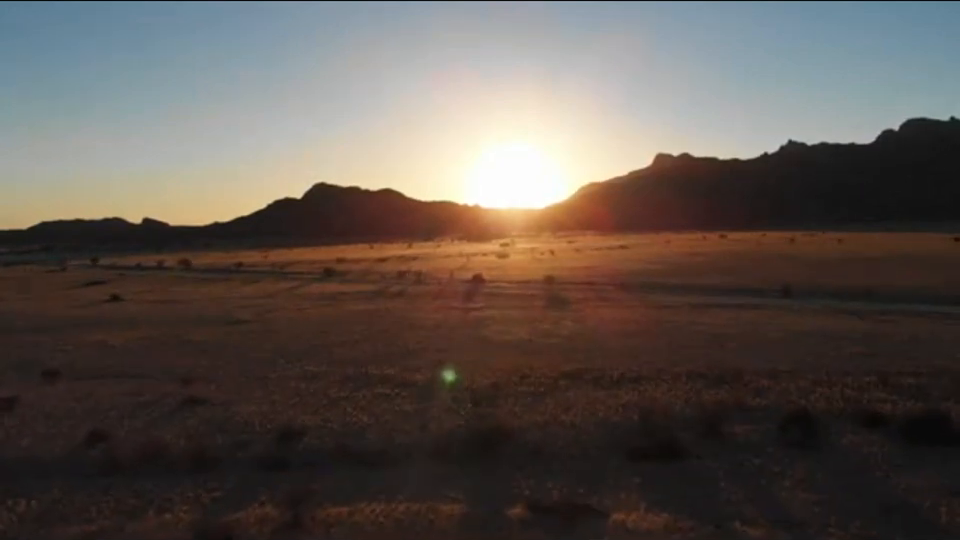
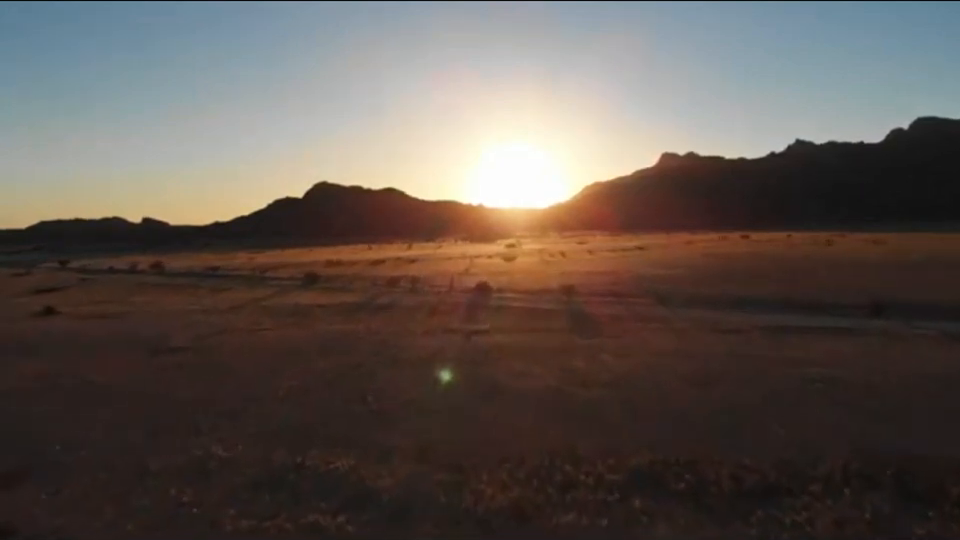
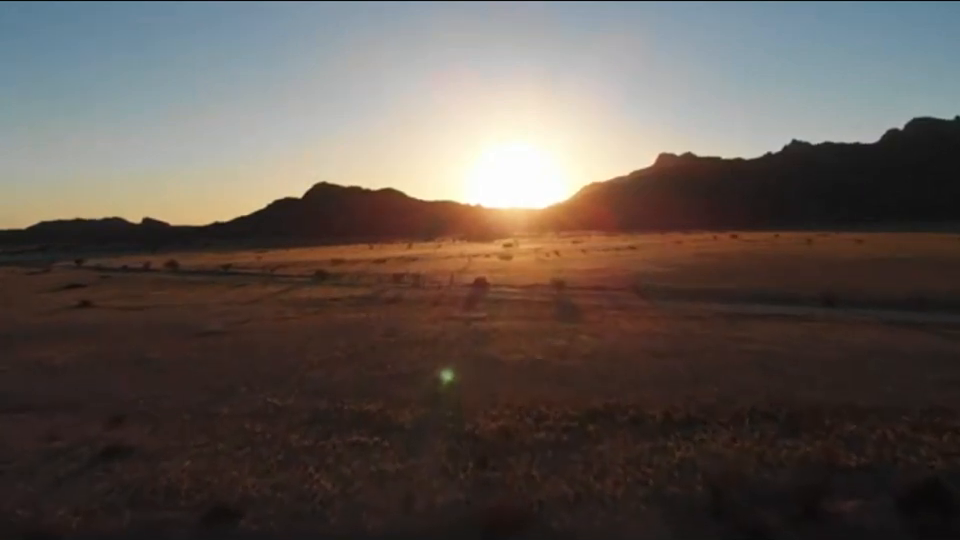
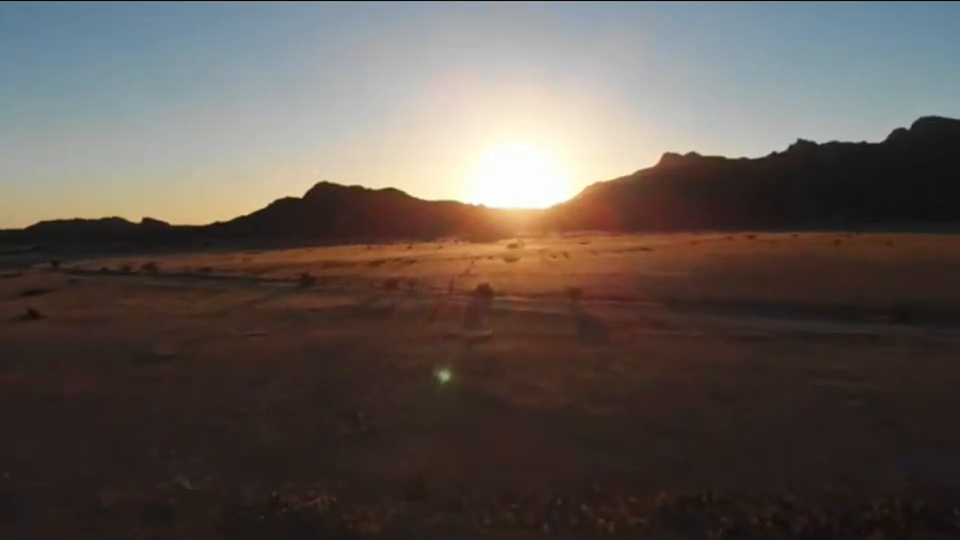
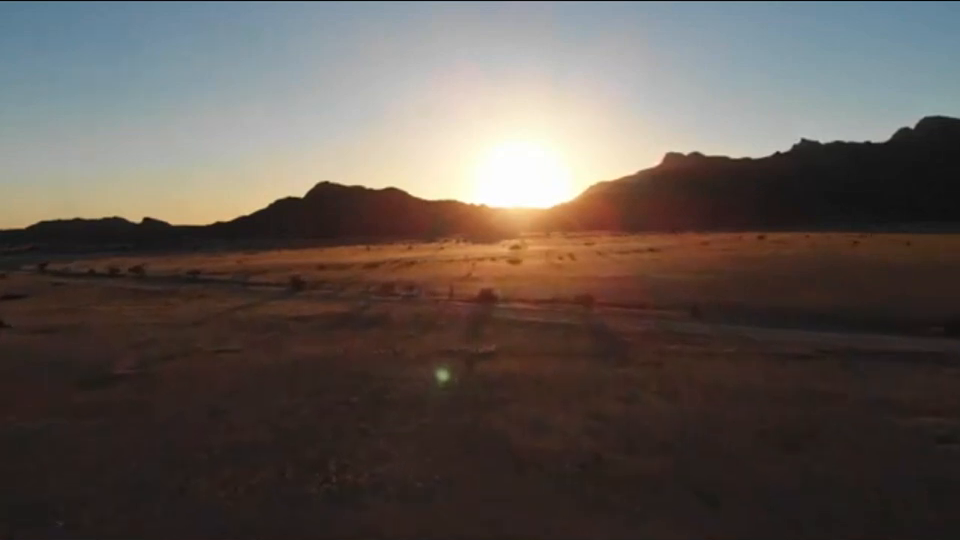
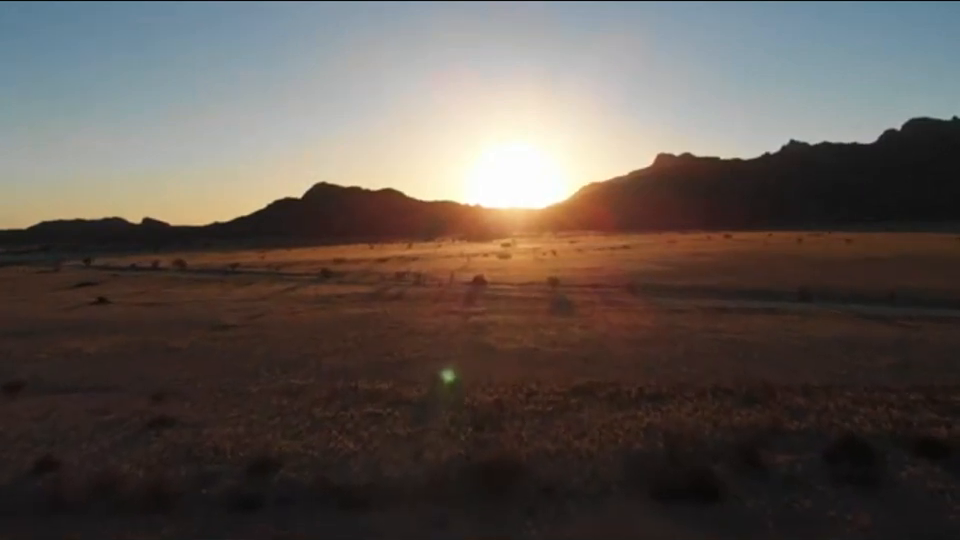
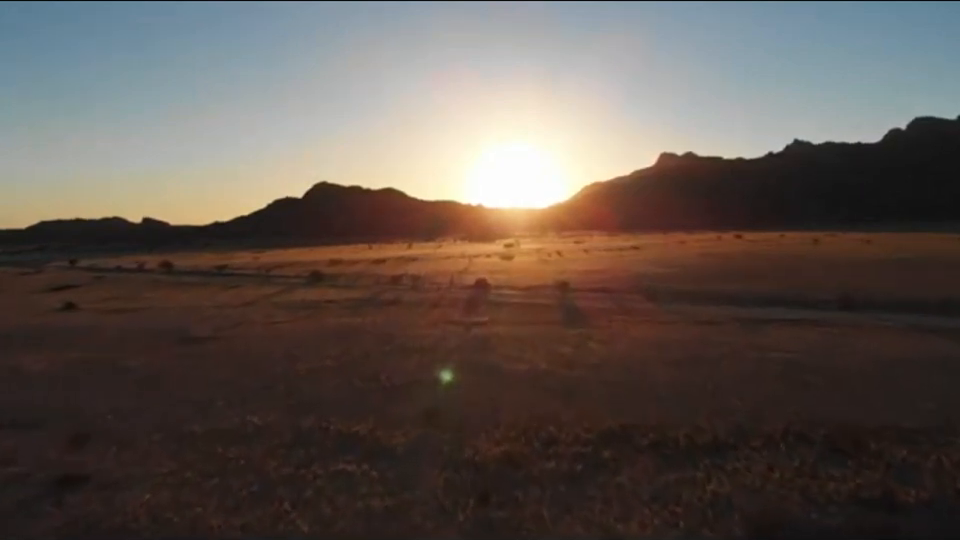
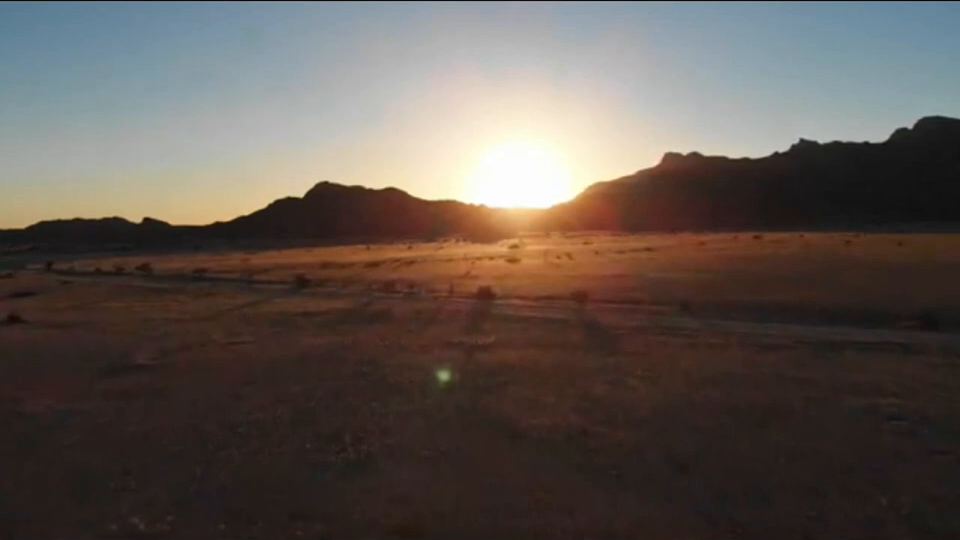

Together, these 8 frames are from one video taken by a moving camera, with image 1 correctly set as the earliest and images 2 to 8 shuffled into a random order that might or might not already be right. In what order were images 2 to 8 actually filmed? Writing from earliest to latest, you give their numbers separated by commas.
6, 3, 7, 2, 4, 8, 5
